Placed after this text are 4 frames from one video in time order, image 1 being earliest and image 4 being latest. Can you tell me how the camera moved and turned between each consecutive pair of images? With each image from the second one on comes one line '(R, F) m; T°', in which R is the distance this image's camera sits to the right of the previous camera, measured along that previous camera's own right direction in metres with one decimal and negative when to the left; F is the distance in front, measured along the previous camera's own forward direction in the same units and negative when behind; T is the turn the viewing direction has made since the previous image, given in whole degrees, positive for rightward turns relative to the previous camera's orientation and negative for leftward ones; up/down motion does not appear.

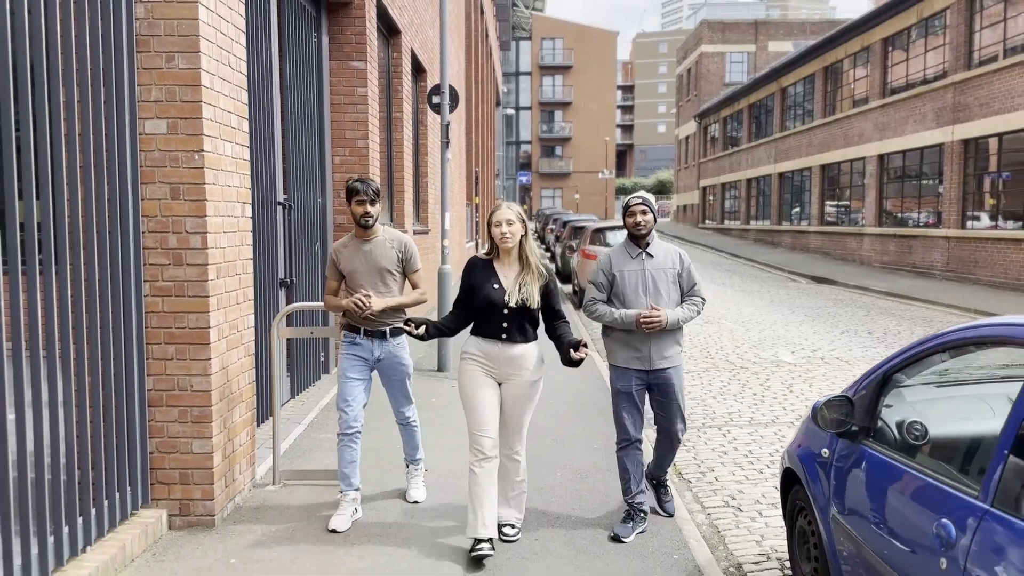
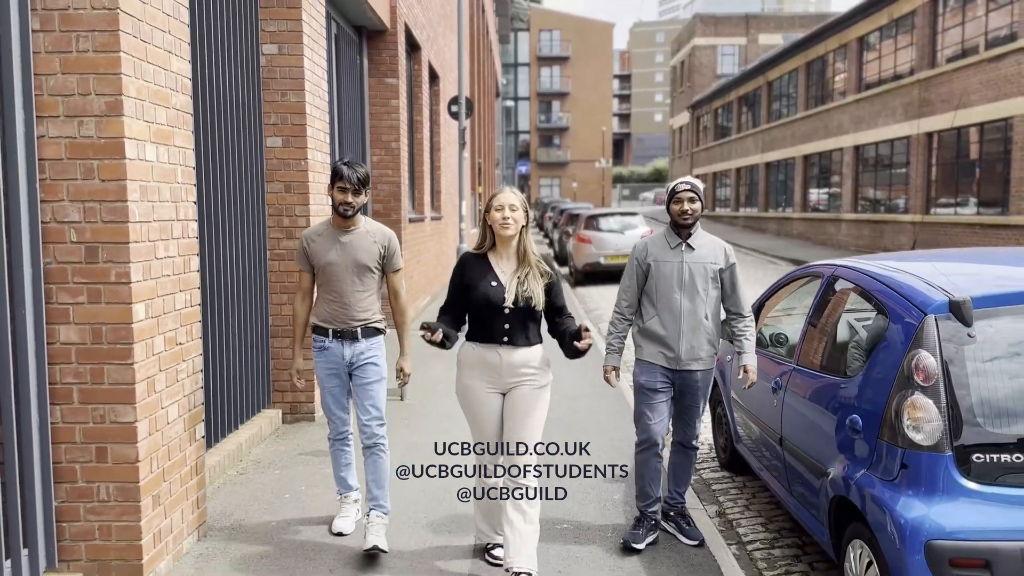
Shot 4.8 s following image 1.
(-0.1, -1.8) m; 0°
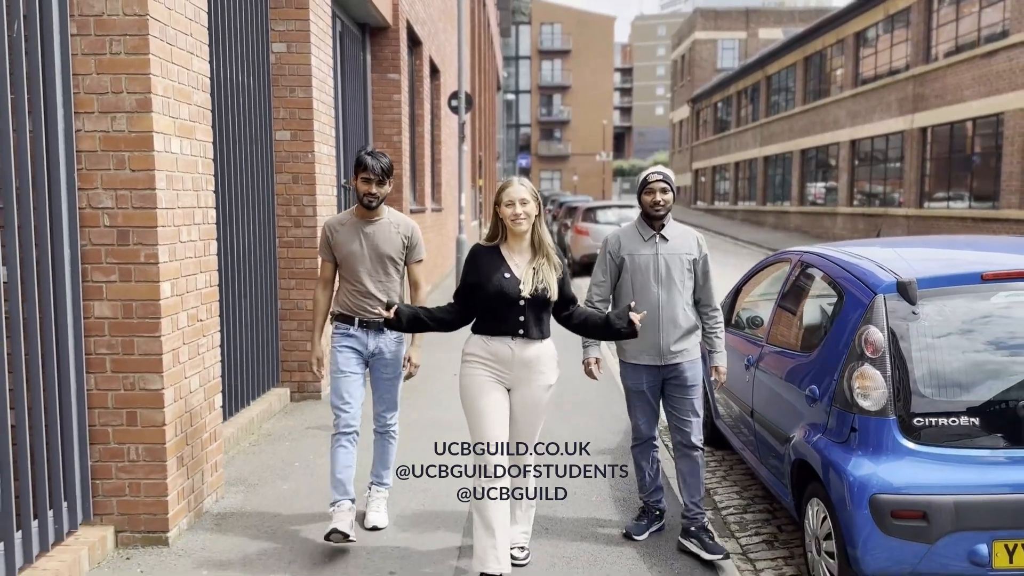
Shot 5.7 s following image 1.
(0.0, -0.3) m; 0°
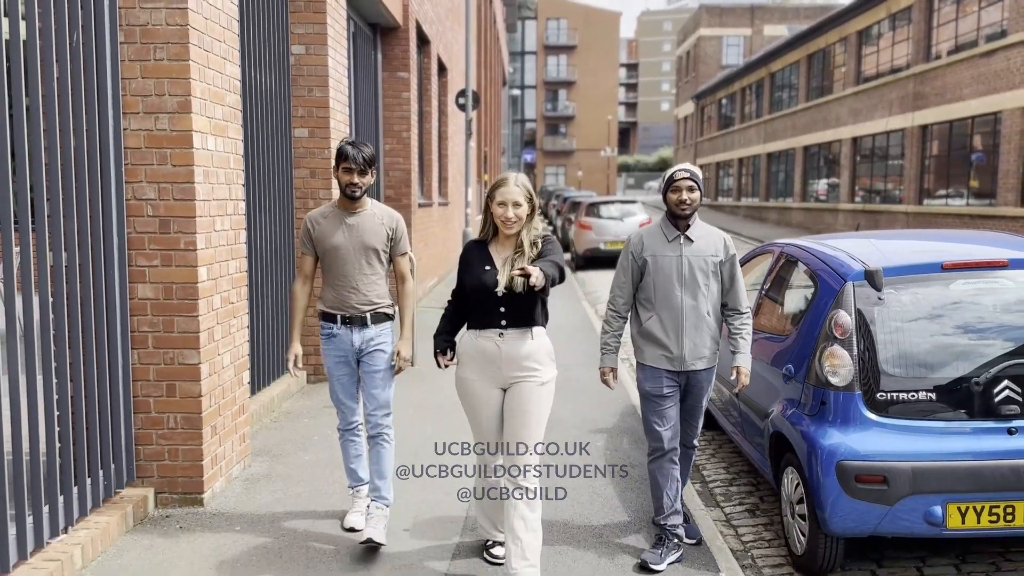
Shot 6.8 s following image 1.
(0.0, -0.4) m; 0°
